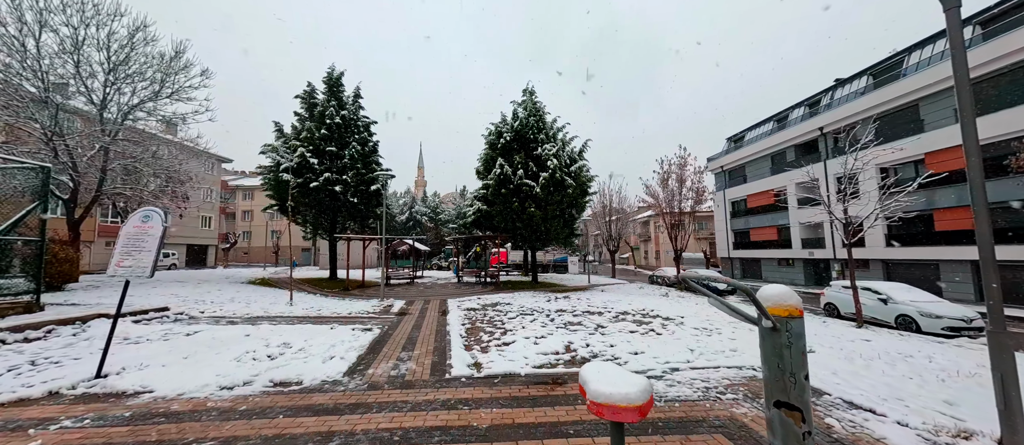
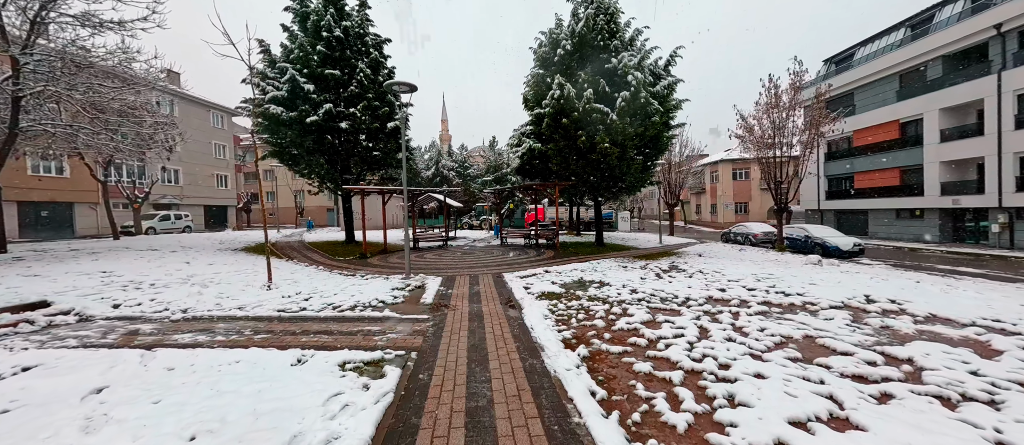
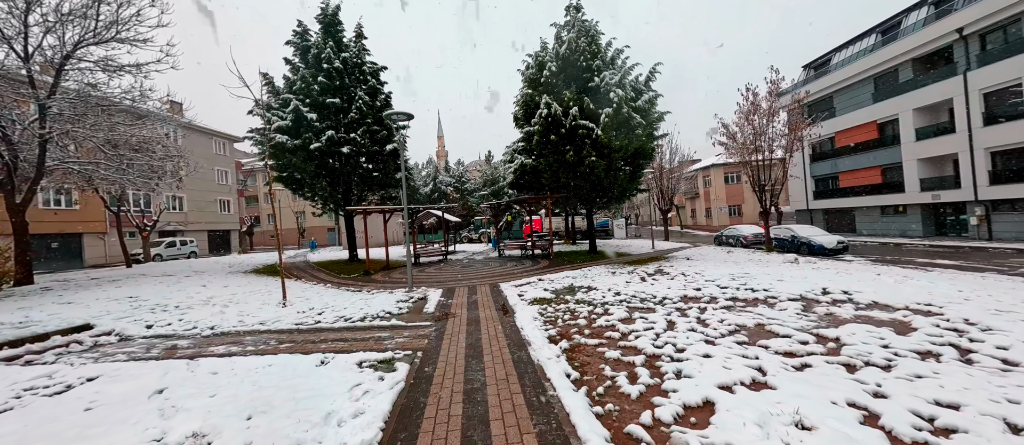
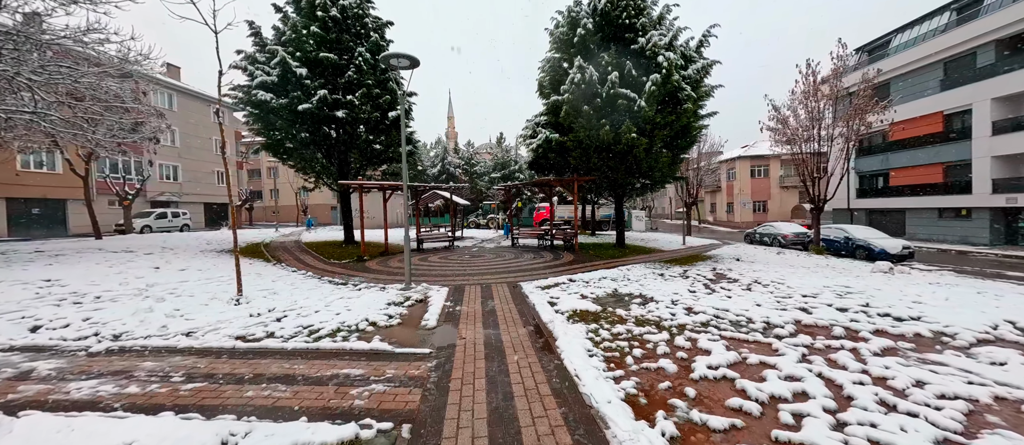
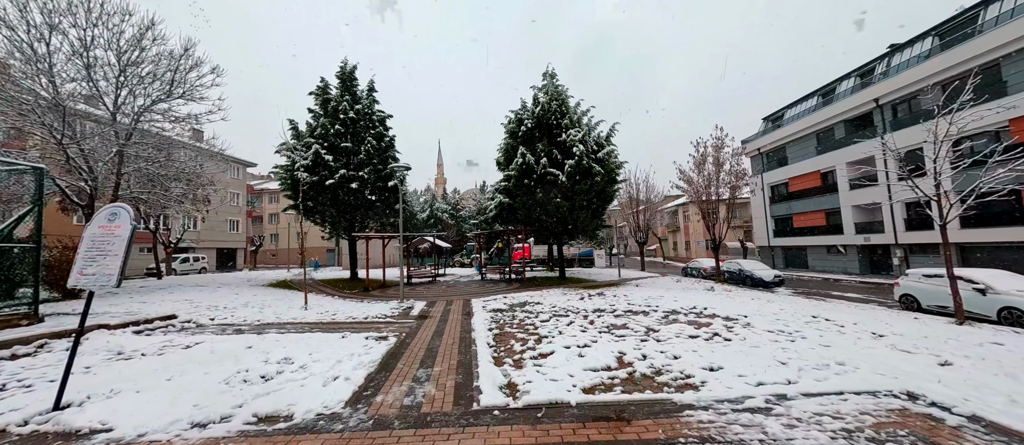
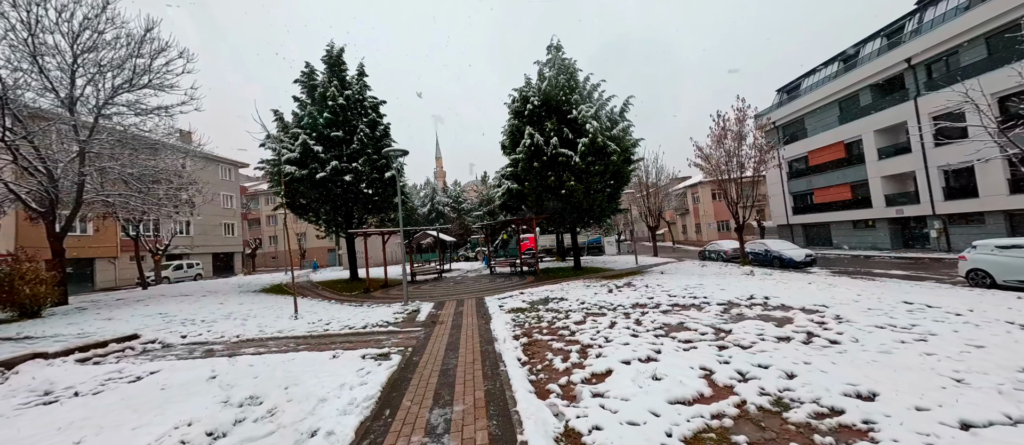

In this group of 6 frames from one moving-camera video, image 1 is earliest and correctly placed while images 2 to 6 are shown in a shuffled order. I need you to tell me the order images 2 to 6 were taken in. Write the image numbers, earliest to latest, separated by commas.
5, 6, 3, 2, 4
